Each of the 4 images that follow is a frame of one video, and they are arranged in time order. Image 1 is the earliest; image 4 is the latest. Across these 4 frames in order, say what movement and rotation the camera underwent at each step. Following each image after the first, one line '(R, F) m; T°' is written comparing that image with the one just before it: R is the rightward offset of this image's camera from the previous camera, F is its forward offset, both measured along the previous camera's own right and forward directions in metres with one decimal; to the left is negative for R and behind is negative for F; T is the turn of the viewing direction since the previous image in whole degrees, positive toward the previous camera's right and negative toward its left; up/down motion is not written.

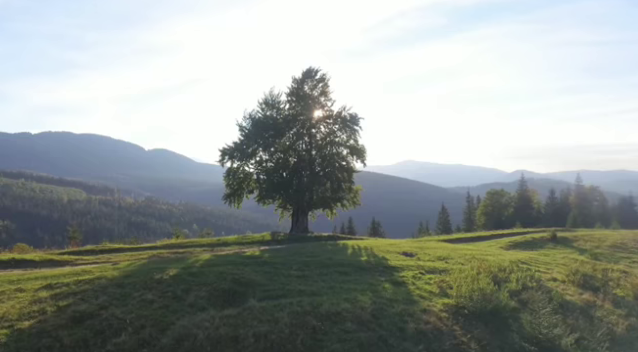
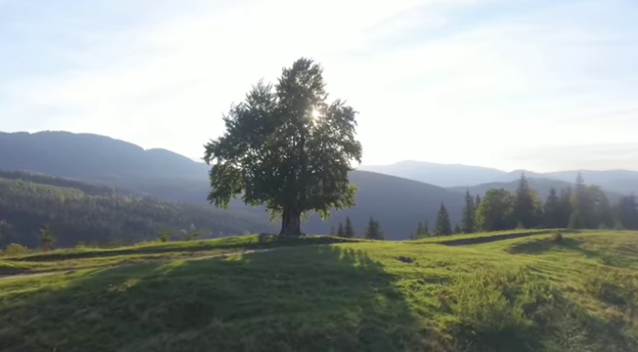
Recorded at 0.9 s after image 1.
(+0.5, +2.3) m; 0°
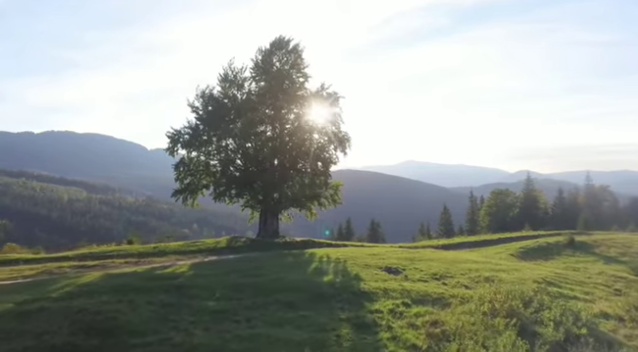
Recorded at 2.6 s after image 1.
(+1.6, +4.4) m; 0°
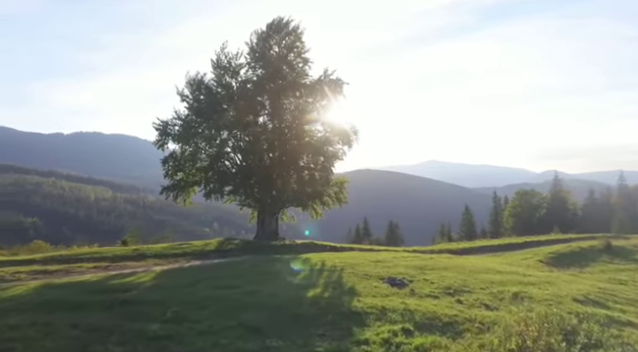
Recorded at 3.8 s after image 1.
(+1.1, +3.1) m; -3°
